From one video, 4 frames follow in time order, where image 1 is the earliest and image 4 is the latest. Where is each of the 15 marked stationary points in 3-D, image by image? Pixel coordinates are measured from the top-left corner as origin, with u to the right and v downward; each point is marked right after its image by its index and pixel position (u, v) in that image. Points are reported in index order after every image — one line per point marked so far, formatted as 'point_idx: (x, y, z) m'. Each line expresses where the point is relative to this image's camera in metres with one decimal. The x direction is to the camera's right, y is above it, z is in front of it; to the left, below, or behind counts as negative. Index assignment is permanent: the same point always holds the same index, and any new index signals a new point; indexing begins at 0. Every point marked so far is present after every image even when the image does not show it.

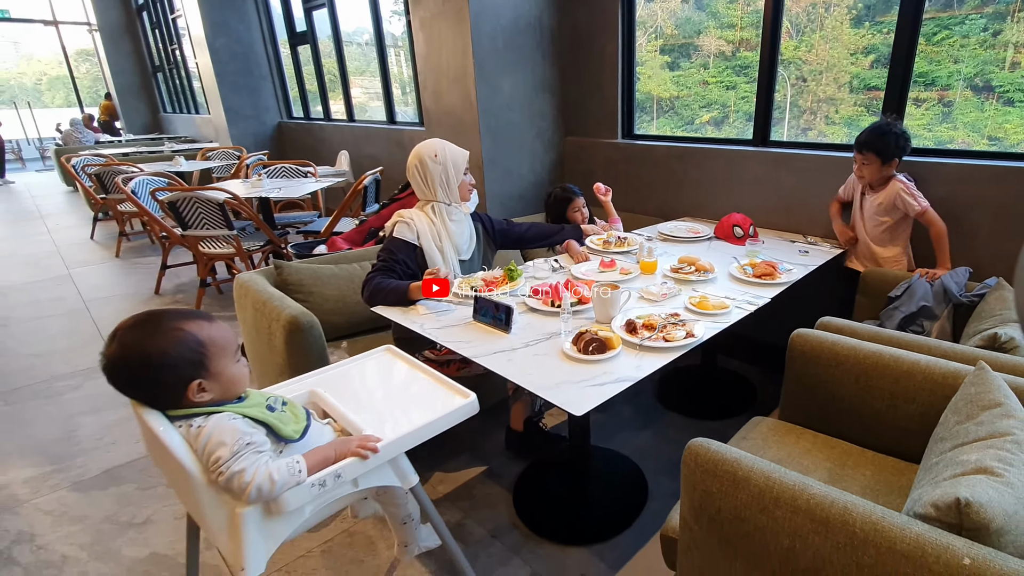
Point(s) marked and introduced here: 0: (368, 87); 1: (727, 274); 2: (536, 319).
0: (-1.4, +2.0, +5.2) m
1: (+0.8, 0.0, +1.9) m
2: (+0.1, -0.1, +1.6) m
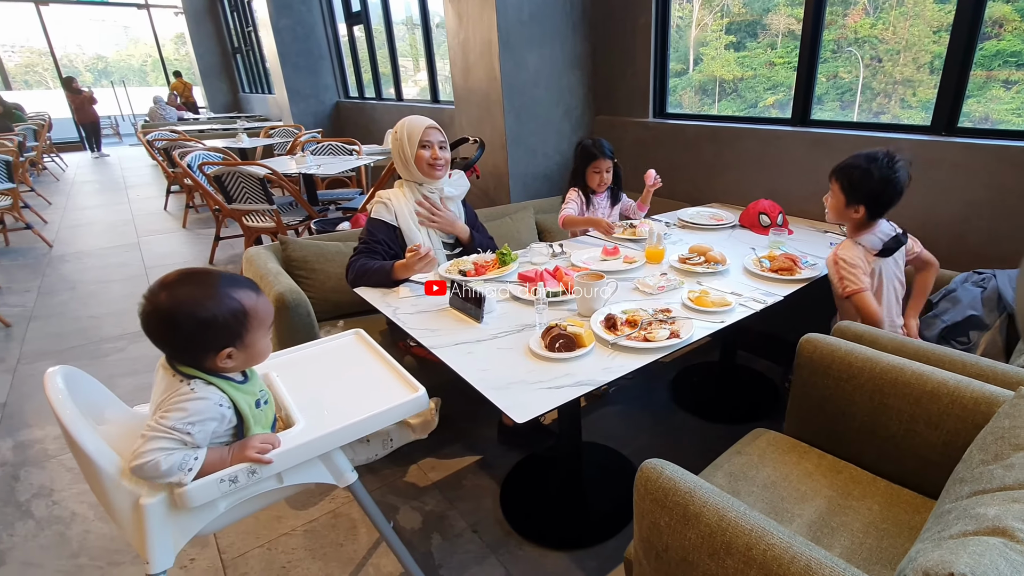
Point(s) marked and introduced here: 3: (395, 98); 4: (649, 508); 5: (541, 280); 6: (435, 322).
0: (-0.9, +2.2, +5.2) m
1: (+0.8, +0.1, +1.7) m
2: (0.0, -0.1, +1.5) m
3: (-1.3, +2.1, +5.7) m
4: (+0.3, -0.4, +1.0) m
5: (+0.1, 0.0, +1.5) m
6: (-0.2, -0.1, +1.4) m
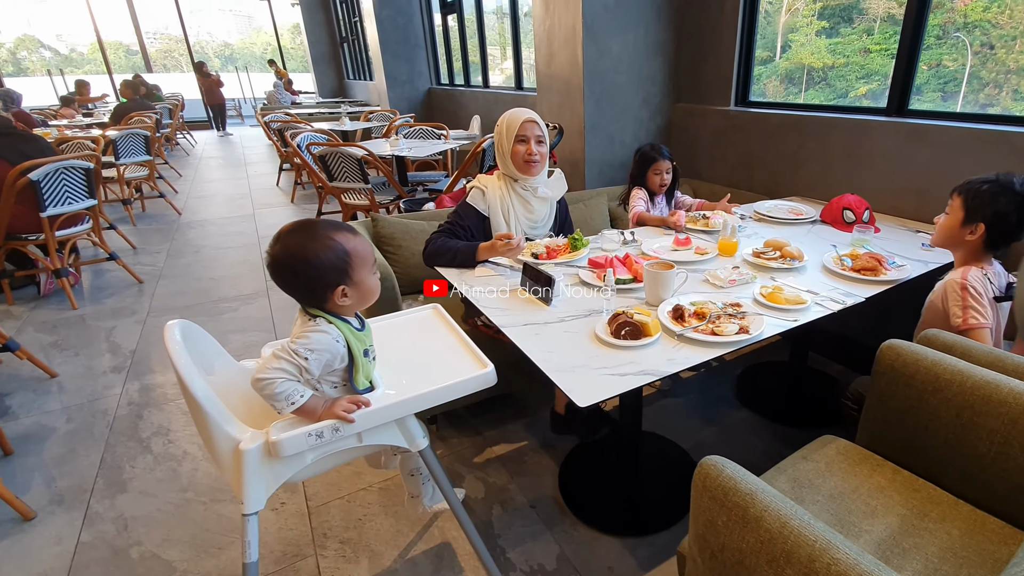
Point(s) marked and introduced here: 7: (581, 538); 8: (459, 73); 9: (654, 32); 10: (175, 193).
0: (-0.1, +2.3, +5.2) m
1: (+1.0, +0.1, +1.7) m
2: (+0.2, 0.0, +1.5) m
3: (-0.3, +2.2, +5.8) m
4: (+0.4, -0.4, +1.0) m
5: (+0.3, +0.1, +1.5) m
6: (0.0, 0.0, +1.5) m
7: (+0.2, -0.8, +1.7) m
8: (-0.7, +2.7, +6.6) m
9: (+0.8, +1.4, +2.9) m
10: (-4.1, +1.2, +6.5) m
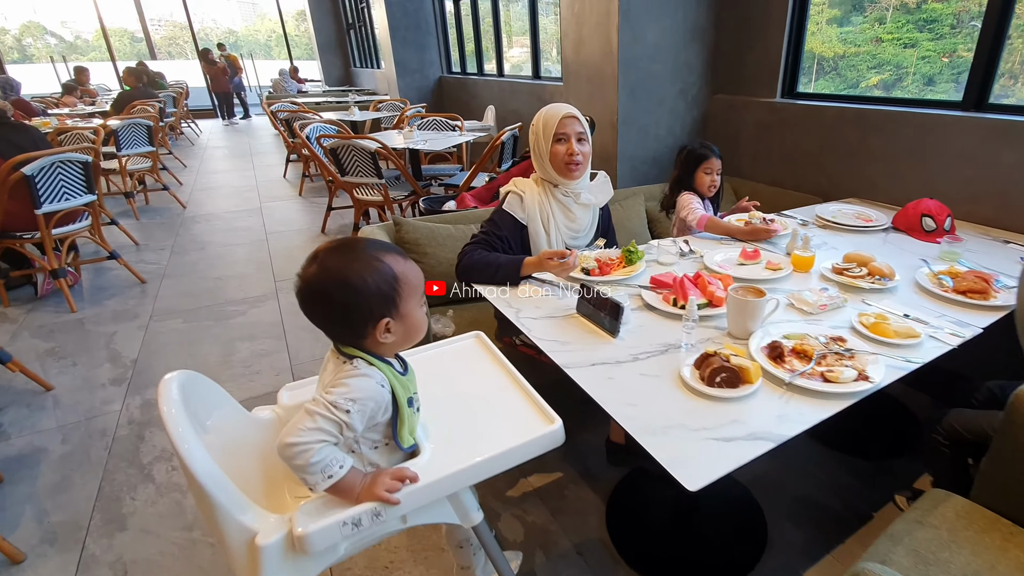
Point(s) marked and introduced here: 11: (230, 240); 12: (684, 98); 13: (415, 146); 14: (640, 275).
0: (+0.1, +2.3, +5.0) m
1: (+1.1, 0.0, +1.4) m
2: (+0.3, -0.1, +1.3) m
3: (-0.2, +2.3, +5.6) m
4: (+0.5, -0.5, +0.8) m
5: (+0.4, 0.0, +1.3) m
6: (+0.1, -0.1, +1.3) m
7: (+0.3, -0.8, +1.5) m
8: (-0.5, +2.7, +6.3) m
9: (+1.0, +1.4, +2.7) m
10: (-3.9, +1.2, +6.3) m
11: (-2.4, +0.4, +4.4) m
12: (+1.0, +1.0, +2.8) m
13: (-0.7, +1.0, +4.0) m
14: (+0.4, 0.0, +1.5) m
